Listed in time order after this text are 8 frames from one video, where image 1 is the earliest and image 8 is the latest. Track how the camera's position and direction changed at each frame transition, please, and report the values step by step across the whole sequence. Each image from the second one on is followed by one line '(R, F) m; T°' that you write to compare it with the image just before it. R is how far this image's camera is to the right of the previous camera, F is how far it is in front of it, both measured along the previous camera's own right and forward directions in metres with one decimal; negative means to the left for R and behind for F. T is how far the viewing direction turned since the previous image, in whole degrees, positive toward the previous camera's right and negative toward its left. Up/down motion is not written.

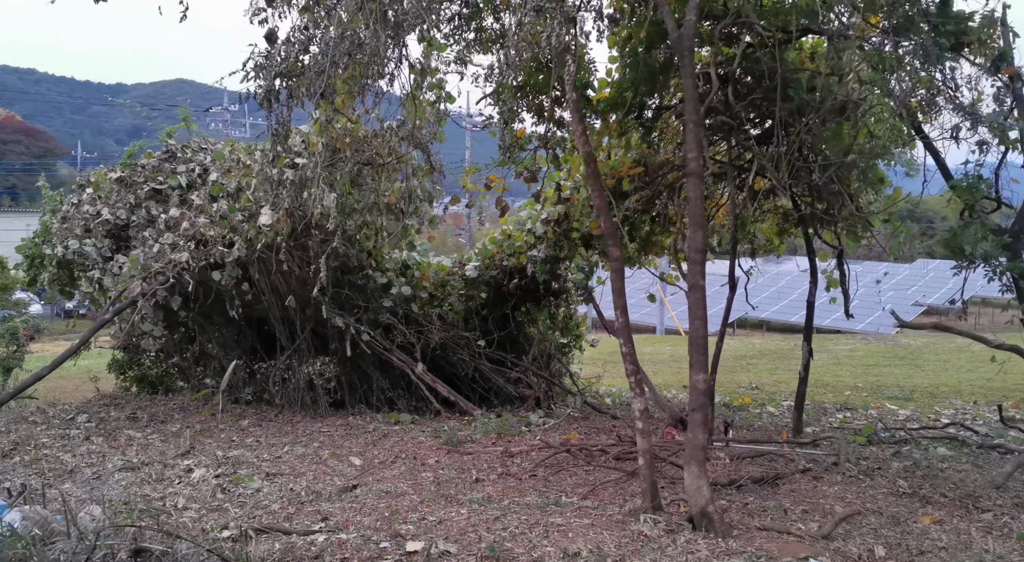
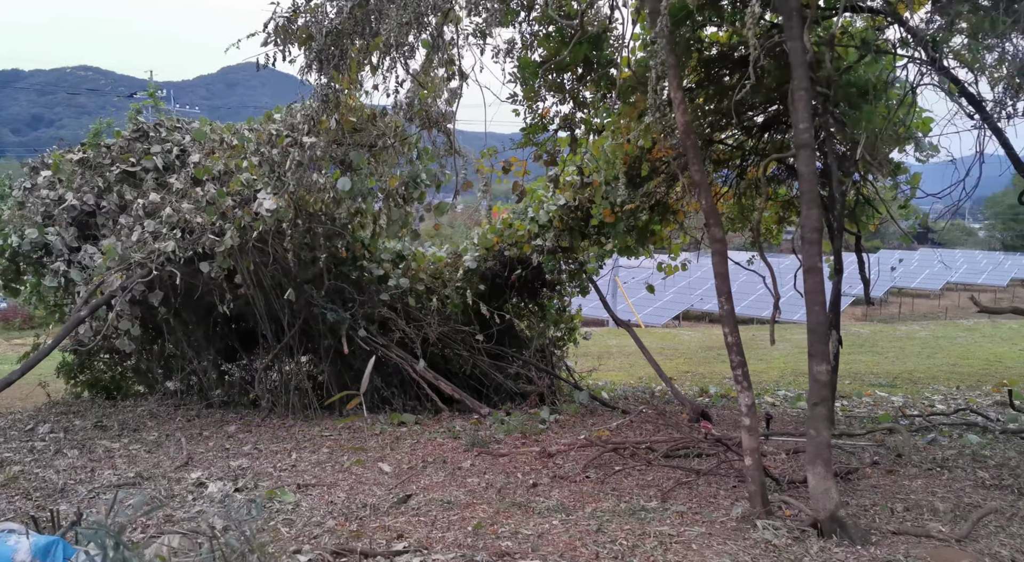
(-0.4, +0.3) m; +4°
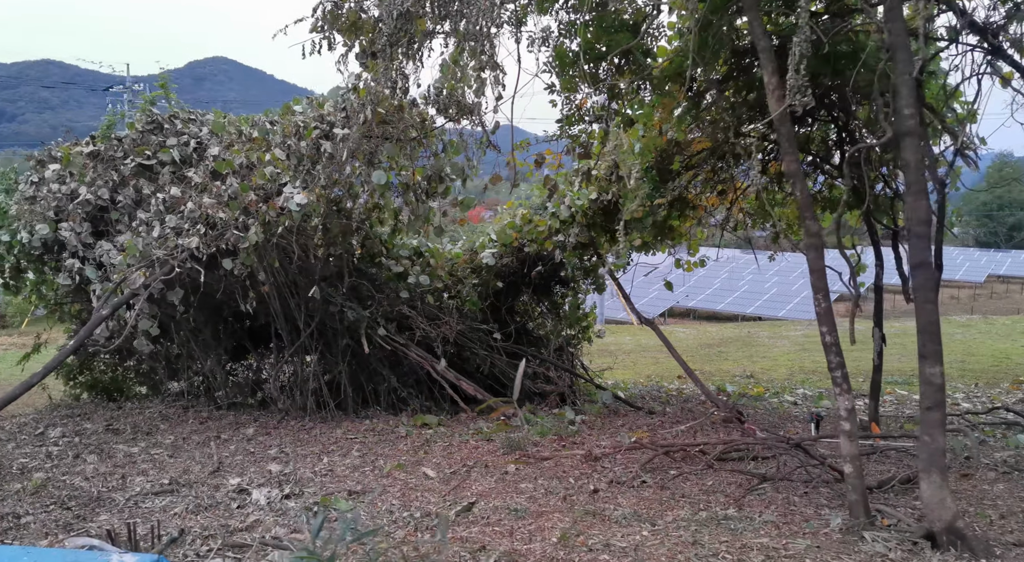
(-0.3, +0.2) m; +1°
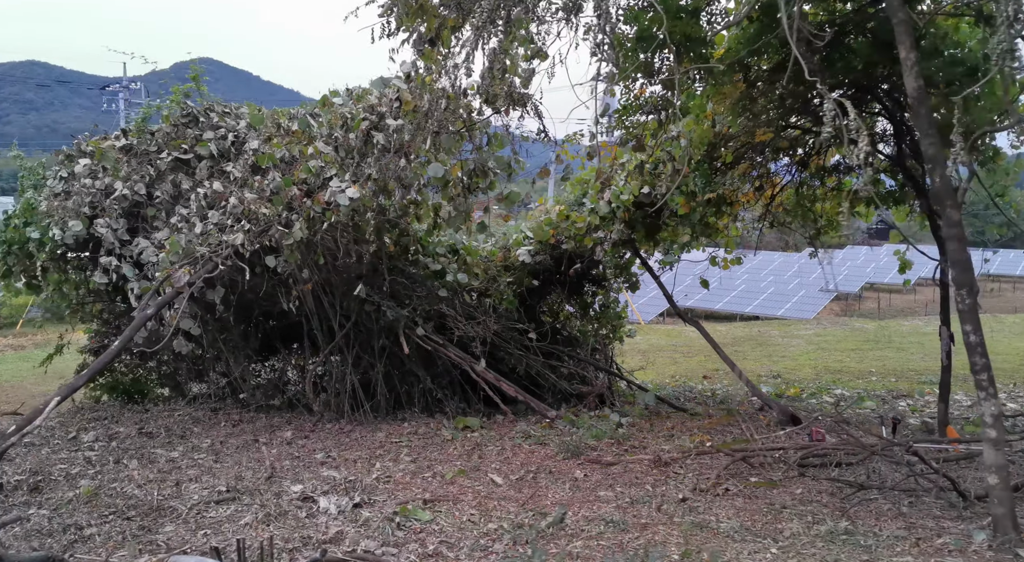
(-0.3, +0.2) m; 0°
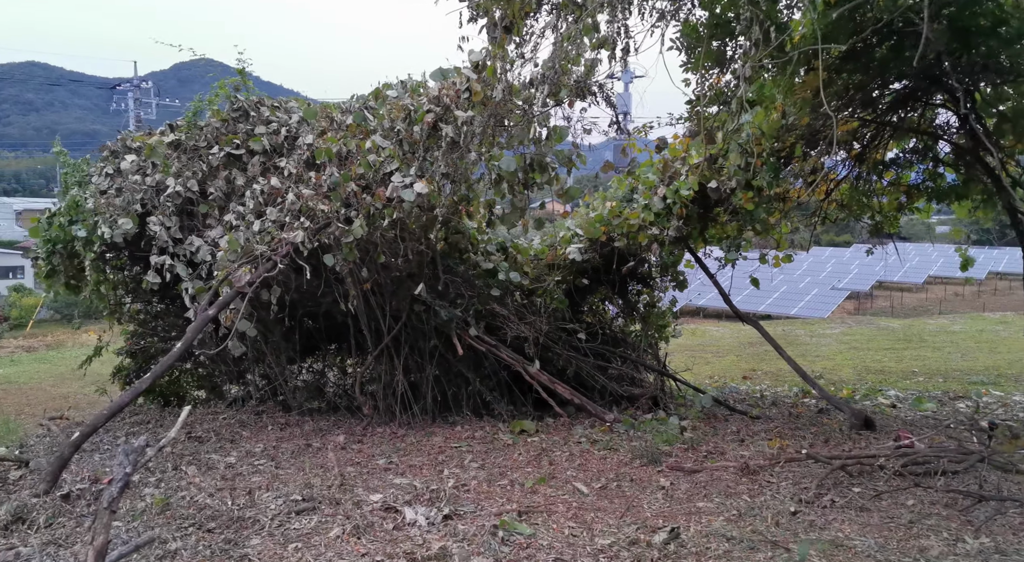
(-0.3, +0.2) m; -1°
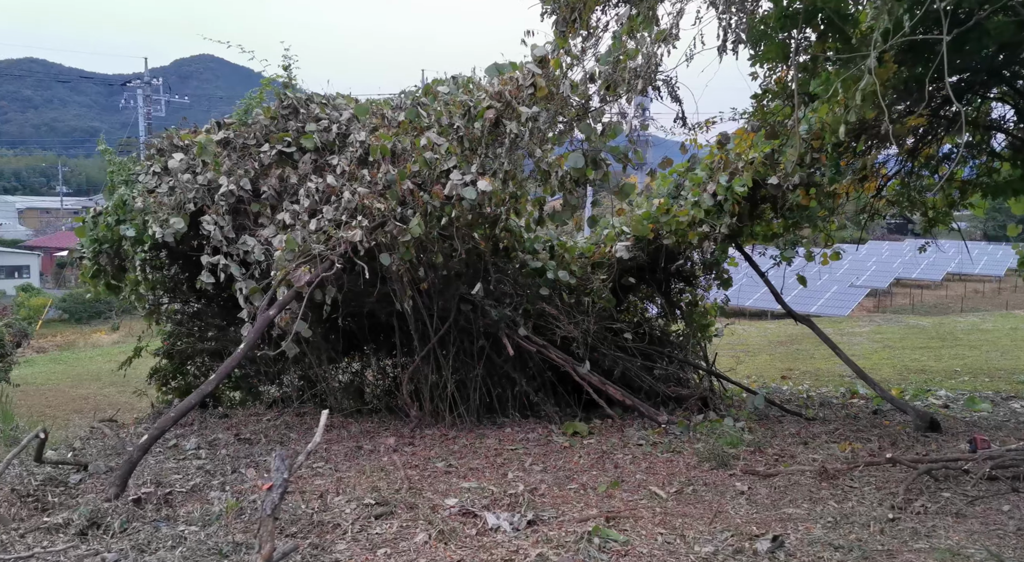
(-0.2, +0.1) m; -1°
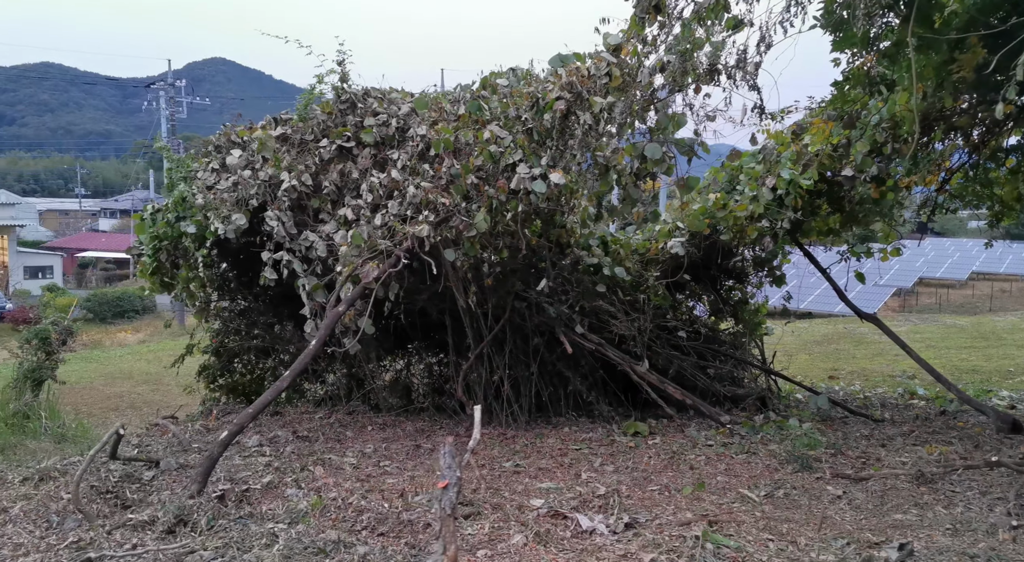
(-0.2, +0.1) m; -2°
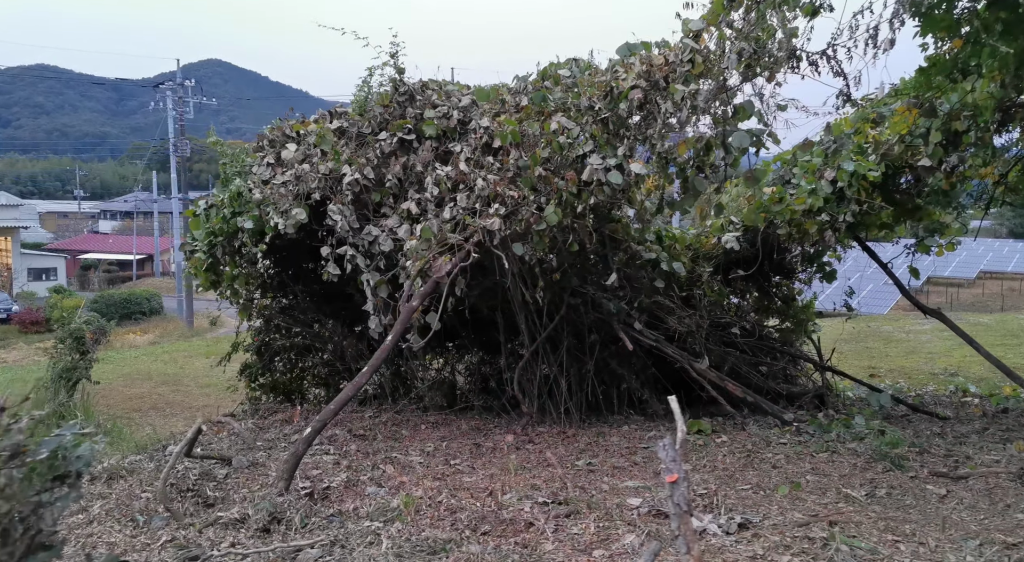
(-0.3, +0.1) m; -1°
